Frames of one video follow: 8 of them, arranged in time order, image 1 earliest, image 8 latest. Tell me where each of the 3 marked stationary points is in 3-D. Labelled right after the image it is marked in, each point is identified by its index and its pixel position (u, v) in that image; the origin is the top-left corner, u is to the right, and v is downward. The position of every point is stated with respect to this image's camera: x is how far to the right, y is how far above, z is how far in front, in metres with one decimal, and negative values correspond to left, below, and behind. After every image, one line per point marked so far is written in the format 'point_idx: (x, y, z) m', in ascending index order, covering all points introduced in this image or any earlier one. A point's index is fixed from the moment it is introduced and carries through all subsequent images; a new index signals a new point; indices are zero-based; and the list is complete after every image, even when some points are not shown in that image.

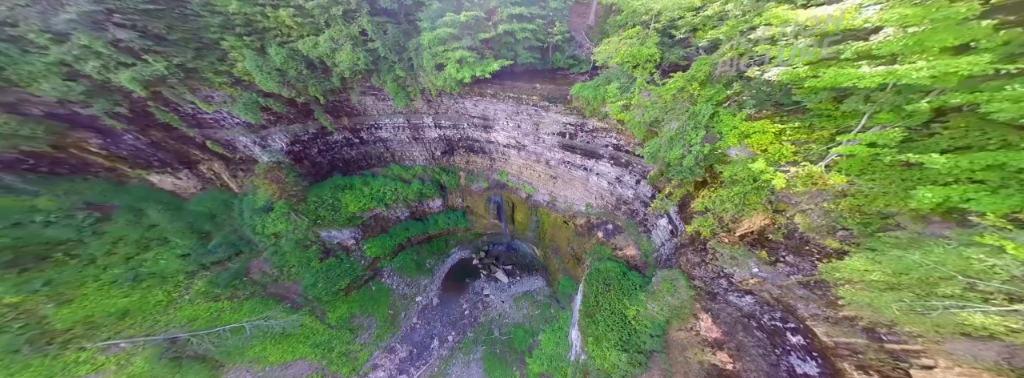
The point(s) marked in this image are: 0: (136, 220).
0: (-17.4, -1.8, +11.7) m
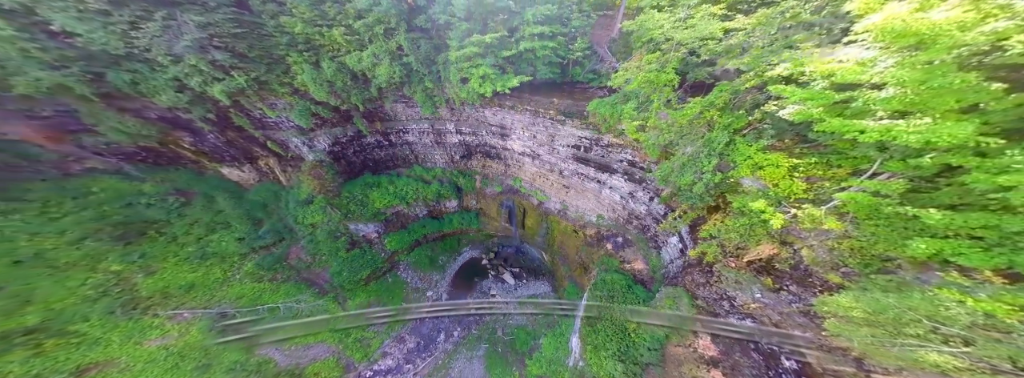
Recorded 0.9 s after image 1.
0: (-16.9, -1.1, +13.8) m
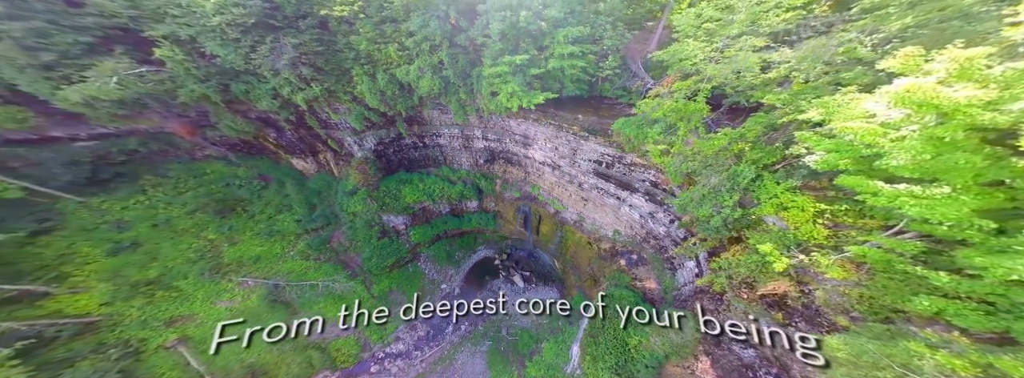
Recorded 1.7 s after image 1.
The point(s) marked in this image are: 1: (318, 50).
0: (-15.7, -0.1, +16.5) m
1: (-10.2, +7.3, +12.9) m
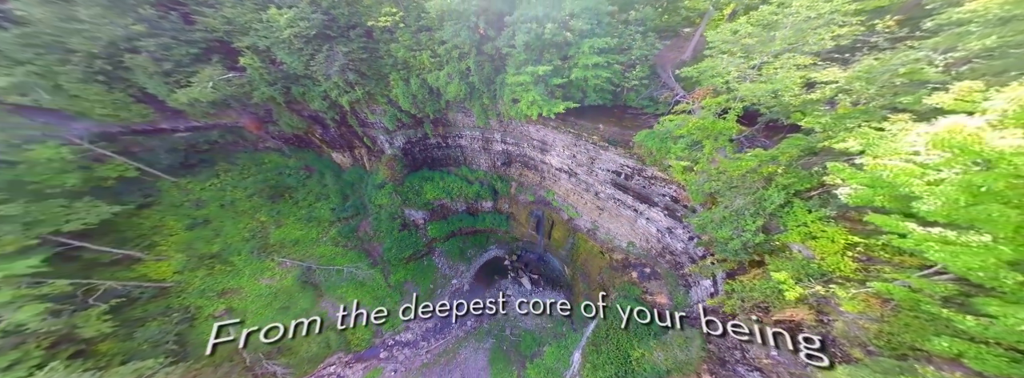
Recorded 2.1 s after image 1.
0: (-14.5, +0.7, +18.3) m
1: (-8.8, +7.8, +14.3) m
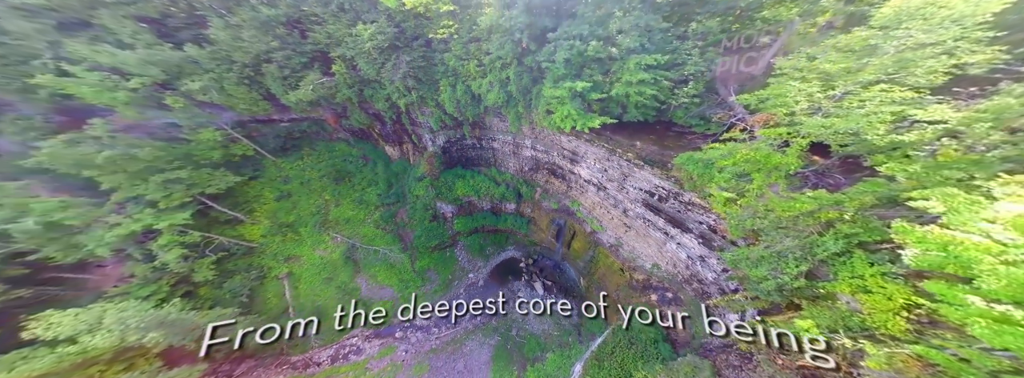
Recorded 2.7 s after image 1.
0: (-12.2, +1.8, +20.7) m
1: (-6.2, +8.4, +16.3) m
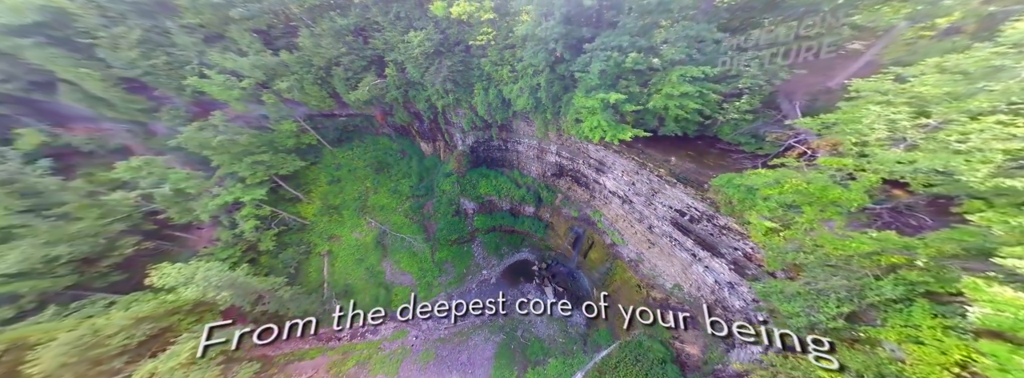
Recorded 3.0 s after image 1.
0: (-9.8, +2.5, +22.5) m
1: (-3.8, +8.7, +17.5) m
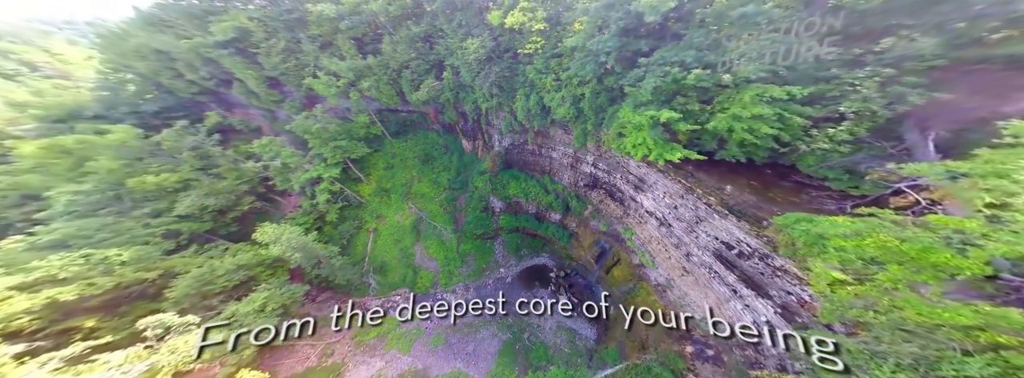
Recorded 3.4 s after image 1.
0: (-6.3, +3.2, +24.2) m
1: (-0.4, +8.8, +18.5) m
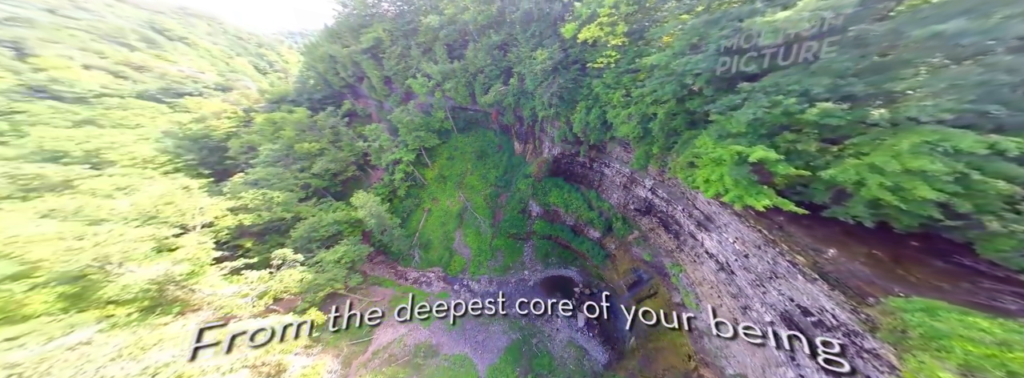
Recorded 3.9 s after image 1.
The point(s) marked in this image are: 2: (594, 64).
0: (-1.1, +3.4, +25.6) m
1: (+4.5, +8.1, +18.8) m
2: (+5.4, +8.9, +16.8) m
